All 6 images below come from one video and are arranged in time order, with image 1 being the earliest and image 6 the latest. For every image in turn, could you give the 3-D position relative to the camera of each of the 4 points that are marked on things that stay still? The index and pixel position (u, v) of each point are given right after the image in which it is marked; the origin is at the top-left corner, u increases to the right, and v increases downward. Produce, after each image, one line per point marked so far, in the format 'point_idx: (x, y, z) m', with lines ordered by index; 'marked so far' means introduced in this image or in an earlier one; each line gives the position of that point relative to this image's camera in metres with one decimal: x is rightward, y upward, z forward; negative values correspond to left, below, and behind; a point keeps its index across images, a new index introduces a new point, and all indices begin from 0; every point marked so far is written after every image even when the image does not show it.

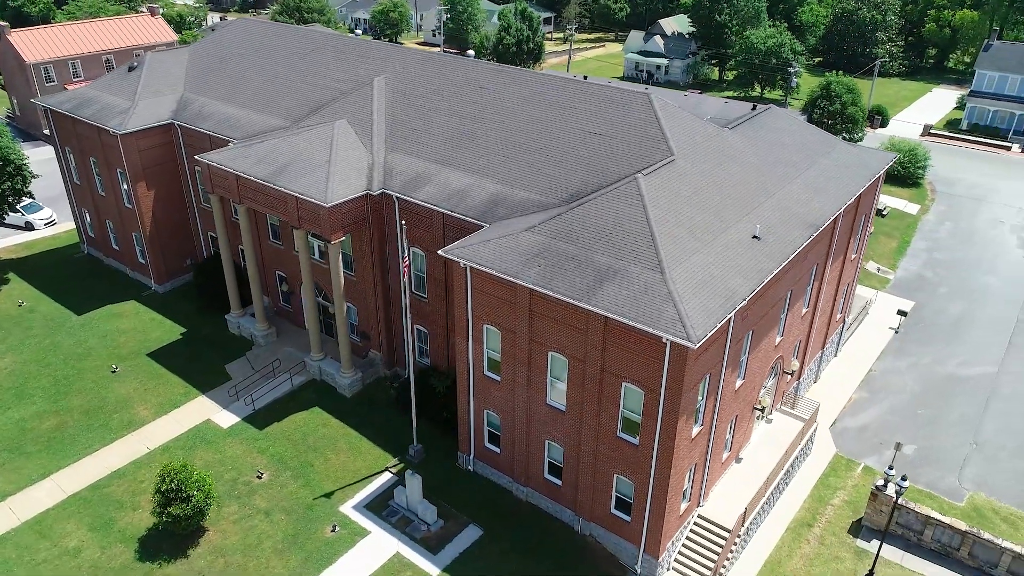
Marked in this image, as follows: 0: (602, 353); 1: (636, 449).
0: (+2.5, -1.8, +19.3) m
1: (+3.5, -4.6, +19.9) m
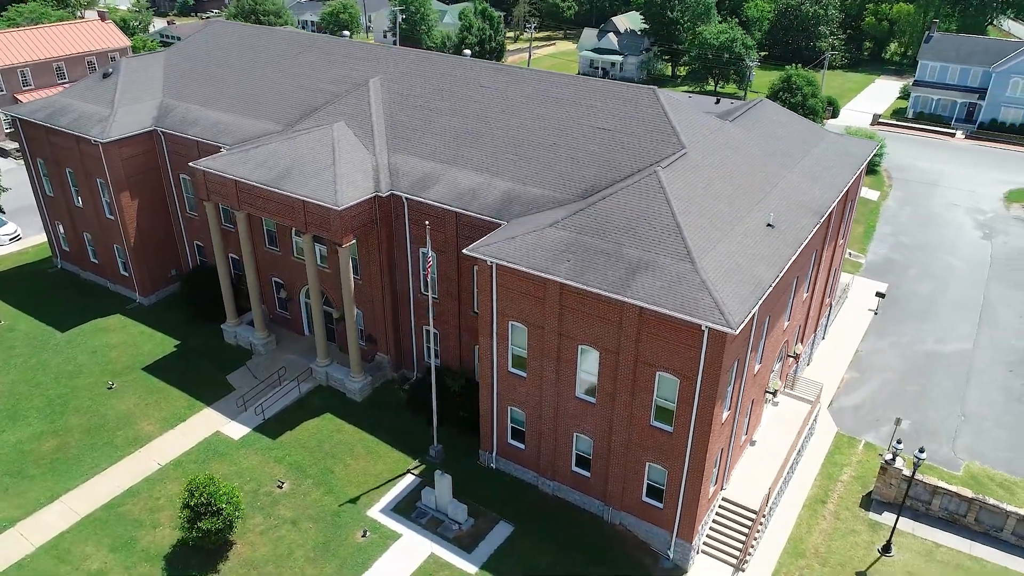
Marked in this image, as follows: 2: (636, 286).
0: (+3.5, -1.5, +19.7) m
1: (+4.6, -4.3, +20.3) m
2: (+3.4, 0.0, +19.1) m
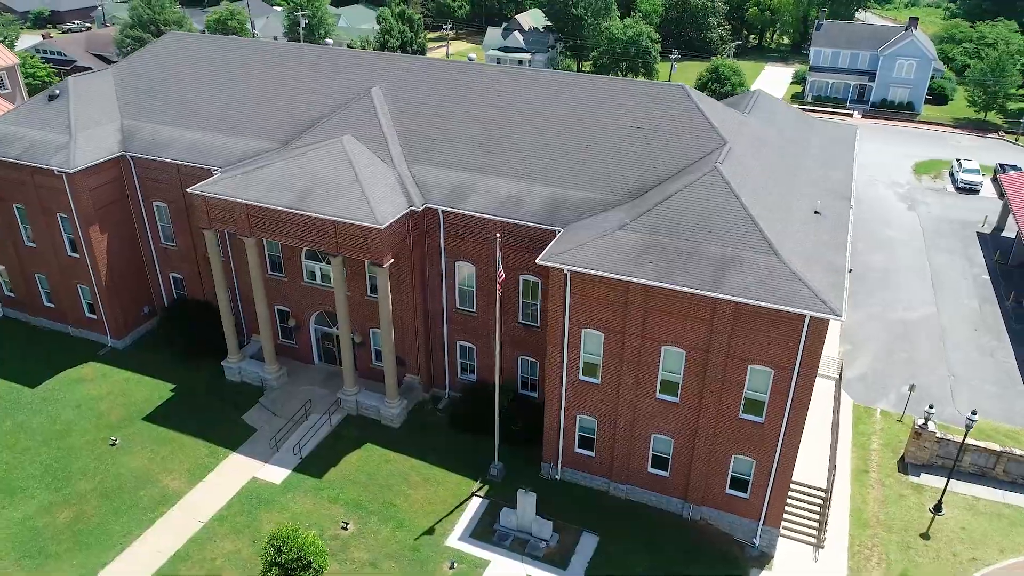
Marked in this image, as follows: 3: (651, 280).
0: (+6.1, -1.4, +19.8) m
1: (+7.3, -4.1, +20.6) m
2: (+5.9, +0.2, +19.1) m
3: (+3.9, +0.2, +19.6) m
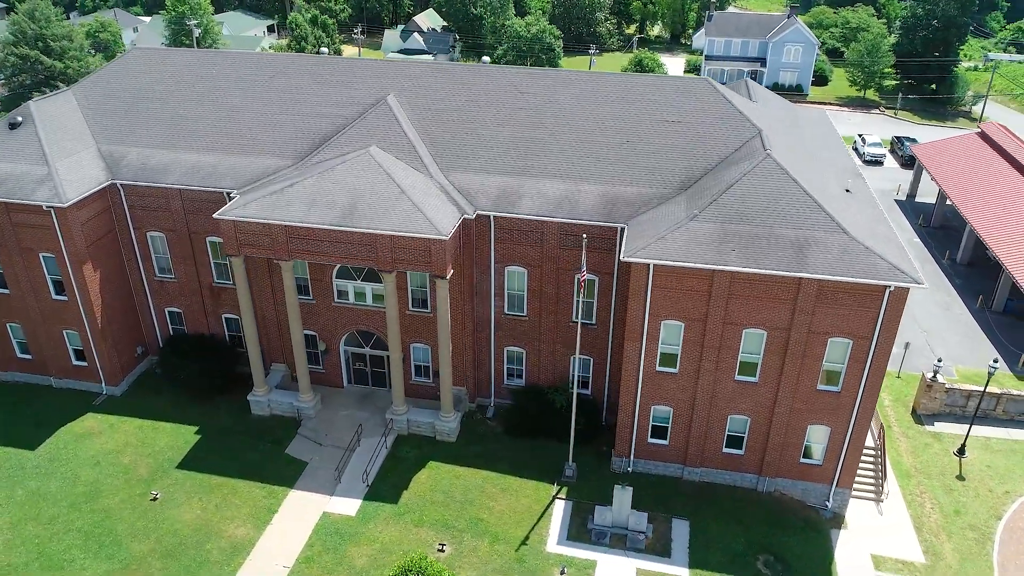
0: (+8.8, -0.8, +20.9) m
1: (+10.1, -3.4, +21.9) m
2: (+8.6, +0.7, +20.2) m
3: (+6.5, +0.6, +20.4) m
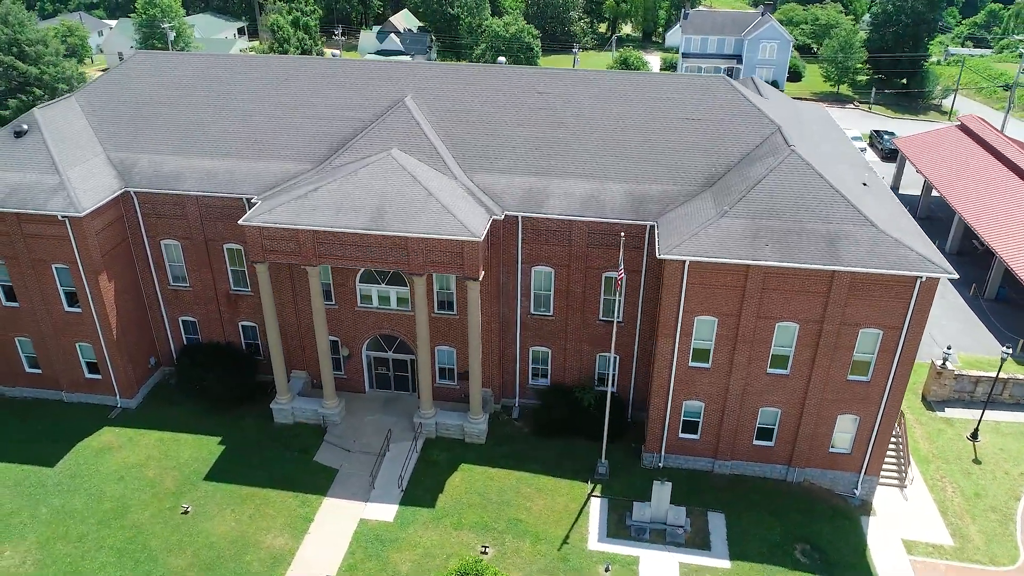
0: (+10.0, -0.6, +21.3) m
1: (+11.3, -3.1, +22.4) m
2: (+9.8, +0.9, +20.7) m
3: (+7.7, +0.8, +20.7) m
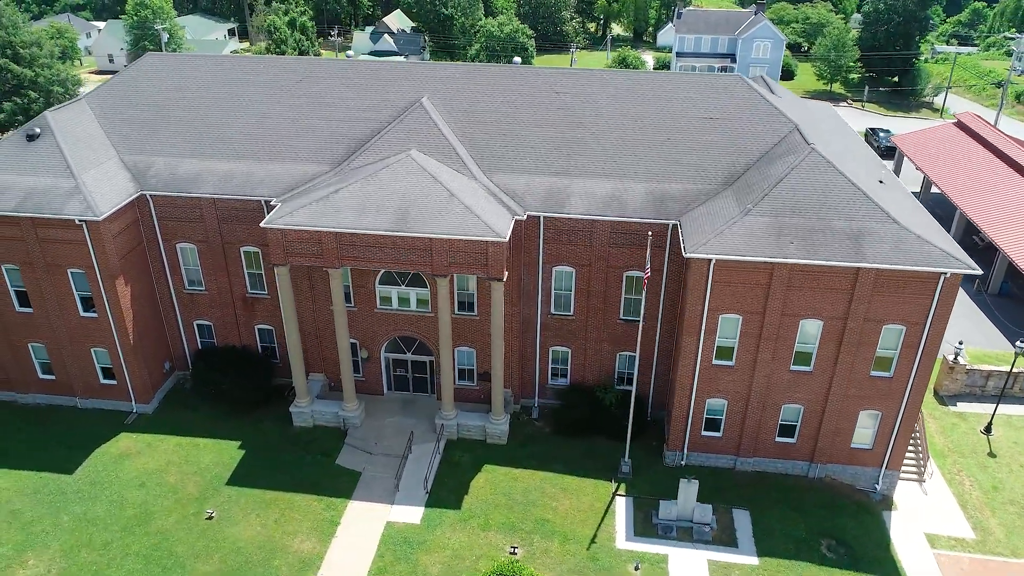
0: (+10.8, -0.5, +21.5) m
1: (+12.1, -3.0, +22.6) m
2: (+10.6, +1.0, +20.8) m
3: (+8.5, +0.8, +20.9) m
